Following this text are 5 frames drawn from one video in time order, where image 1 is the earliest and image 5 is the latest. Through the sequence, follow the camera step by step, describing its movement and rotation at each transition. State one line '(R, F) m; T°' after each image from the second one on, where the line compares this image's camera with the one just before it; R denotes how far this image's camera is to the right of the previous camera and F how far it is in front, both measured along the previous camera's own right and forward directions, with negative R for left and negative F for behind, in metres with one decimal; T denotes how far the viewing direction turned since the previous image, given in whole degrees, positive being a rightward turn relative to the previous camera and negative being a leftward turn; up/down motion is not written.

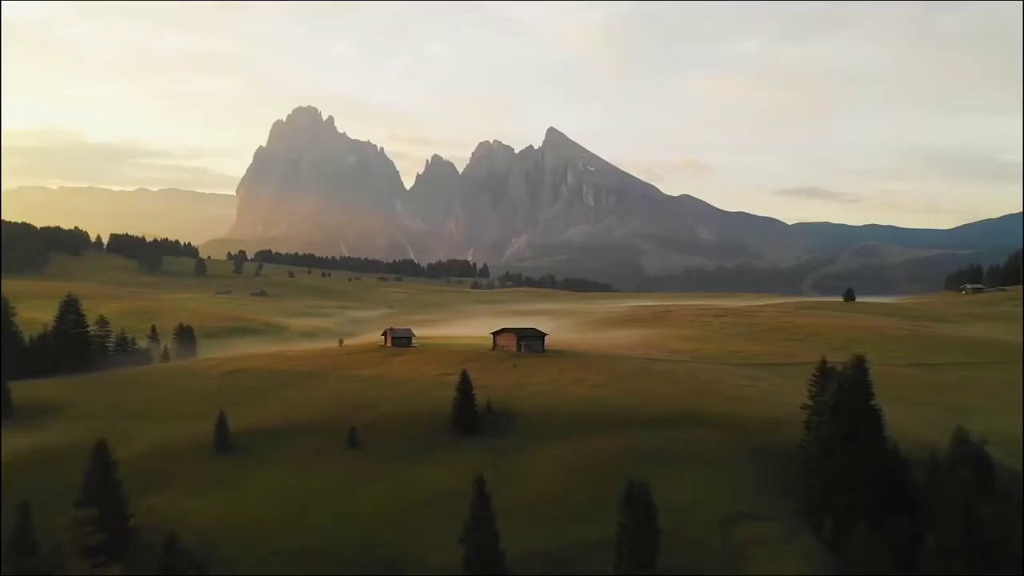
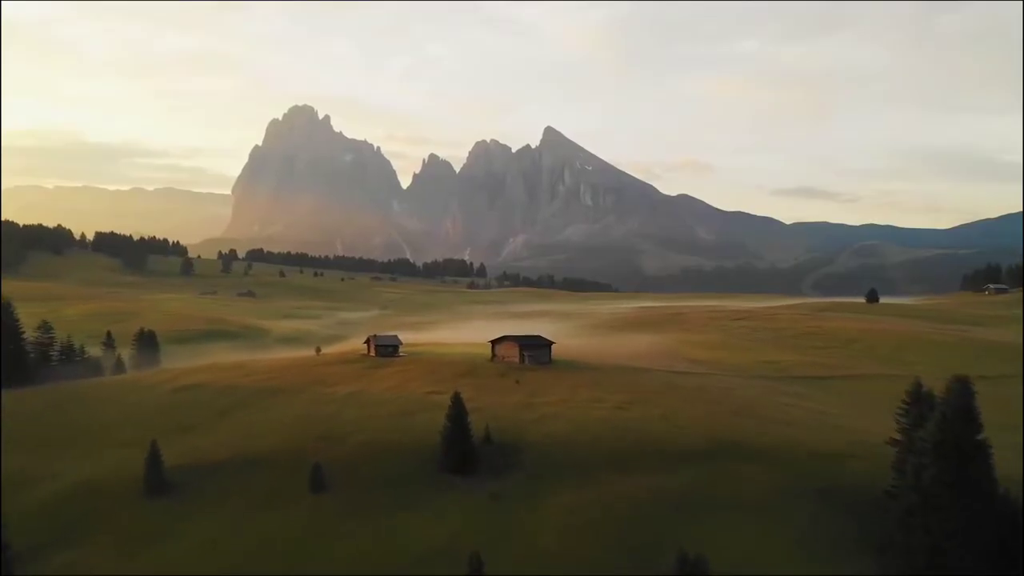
(-0.2, +4.9) m; 0°
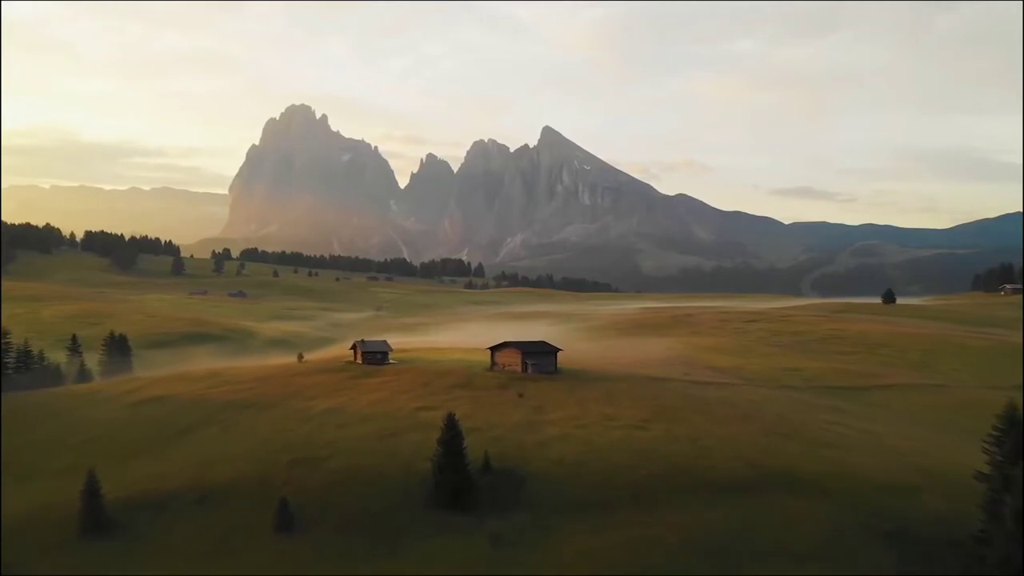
(-0.2, +3.2) m; 0°
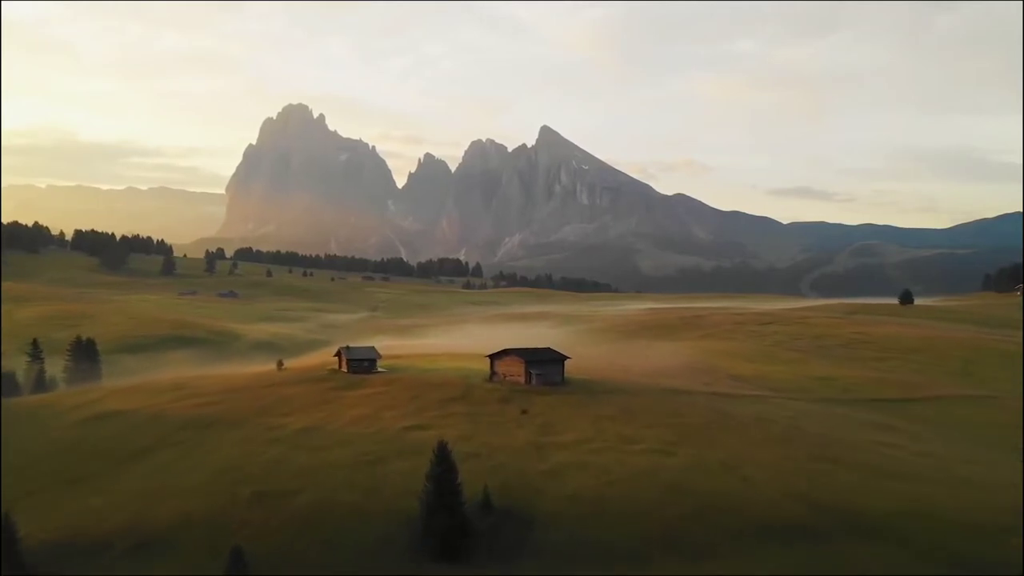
(-0.1, +3.0) m; 0°
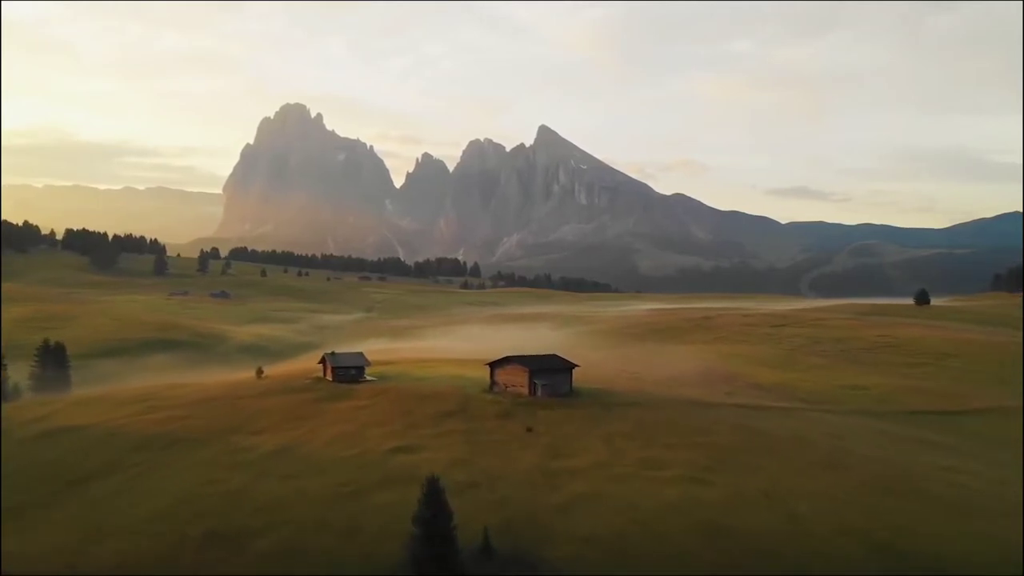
(-0.1, +2.5) m; 0°
